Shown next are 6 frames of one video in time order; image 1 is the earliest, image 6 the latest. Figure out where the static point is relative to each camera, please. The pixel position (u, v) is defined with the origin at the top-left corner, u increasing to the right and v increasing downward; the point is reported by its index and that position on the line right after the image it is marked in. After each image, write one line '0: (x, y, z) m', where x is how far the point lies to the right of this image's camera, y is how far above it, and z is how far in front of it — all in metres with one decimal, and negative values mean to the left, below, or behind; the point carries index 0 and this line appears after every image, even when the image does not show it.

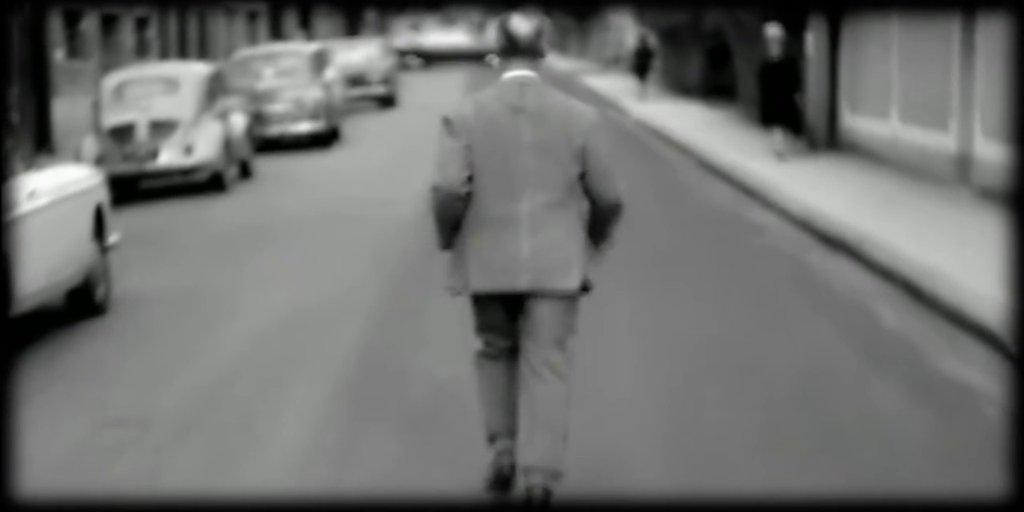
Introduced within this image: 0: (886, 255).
0: (+2.6, 0.0, +12.1) m
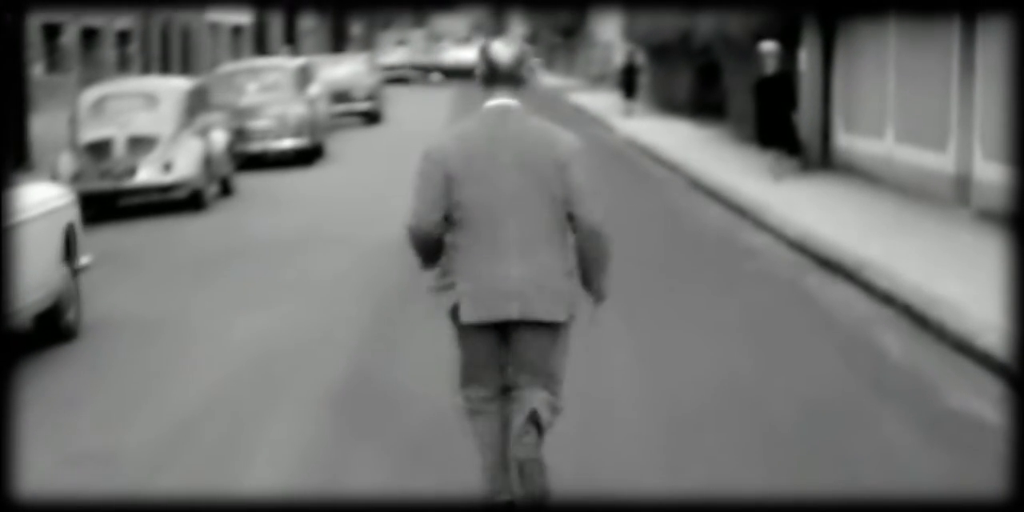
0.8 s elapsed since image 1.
0: (+2.5, -0.2, +11.7) m
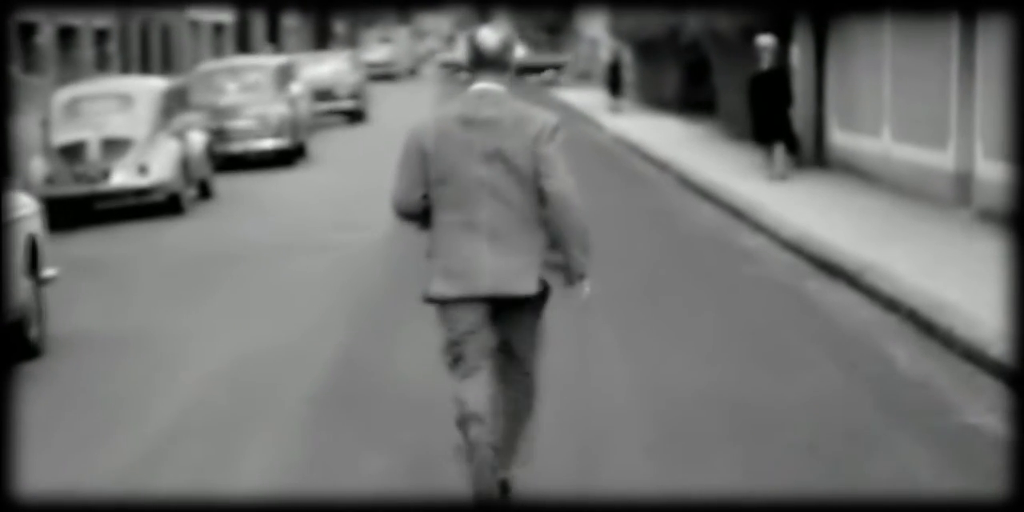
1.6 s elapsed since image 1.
0: (+2.4, -0.2, +11.3) m
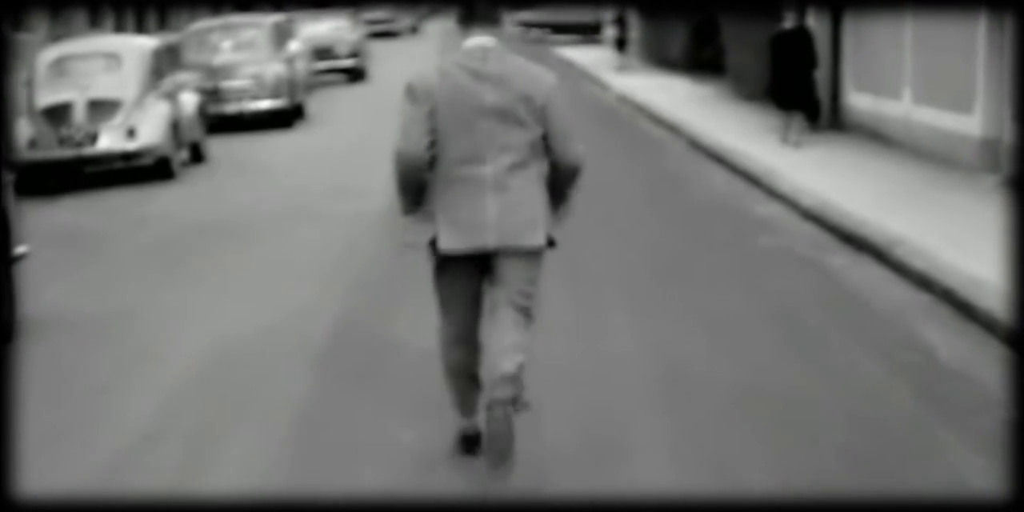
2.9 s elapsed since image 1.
0: (+2.4, 0.0, +10.7) m
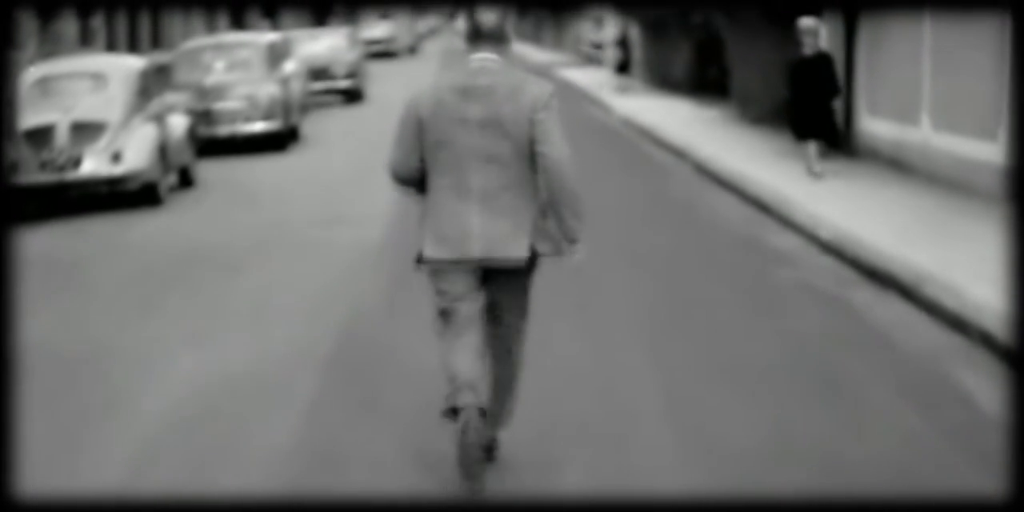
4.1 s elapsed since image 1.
0: (+2.5, -0.2, +10.1) m
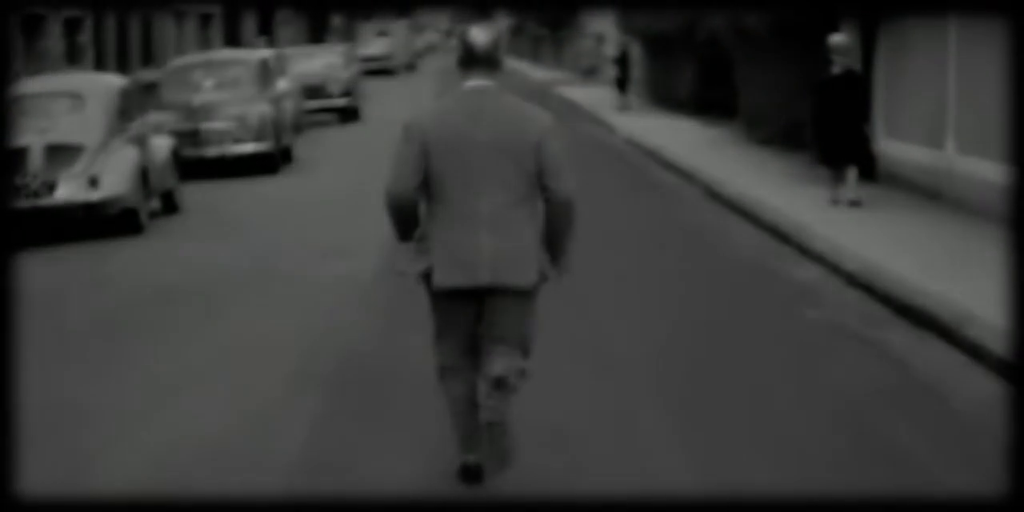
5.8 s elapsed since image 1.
0: (+2.5, -0.4, +9.3) m
